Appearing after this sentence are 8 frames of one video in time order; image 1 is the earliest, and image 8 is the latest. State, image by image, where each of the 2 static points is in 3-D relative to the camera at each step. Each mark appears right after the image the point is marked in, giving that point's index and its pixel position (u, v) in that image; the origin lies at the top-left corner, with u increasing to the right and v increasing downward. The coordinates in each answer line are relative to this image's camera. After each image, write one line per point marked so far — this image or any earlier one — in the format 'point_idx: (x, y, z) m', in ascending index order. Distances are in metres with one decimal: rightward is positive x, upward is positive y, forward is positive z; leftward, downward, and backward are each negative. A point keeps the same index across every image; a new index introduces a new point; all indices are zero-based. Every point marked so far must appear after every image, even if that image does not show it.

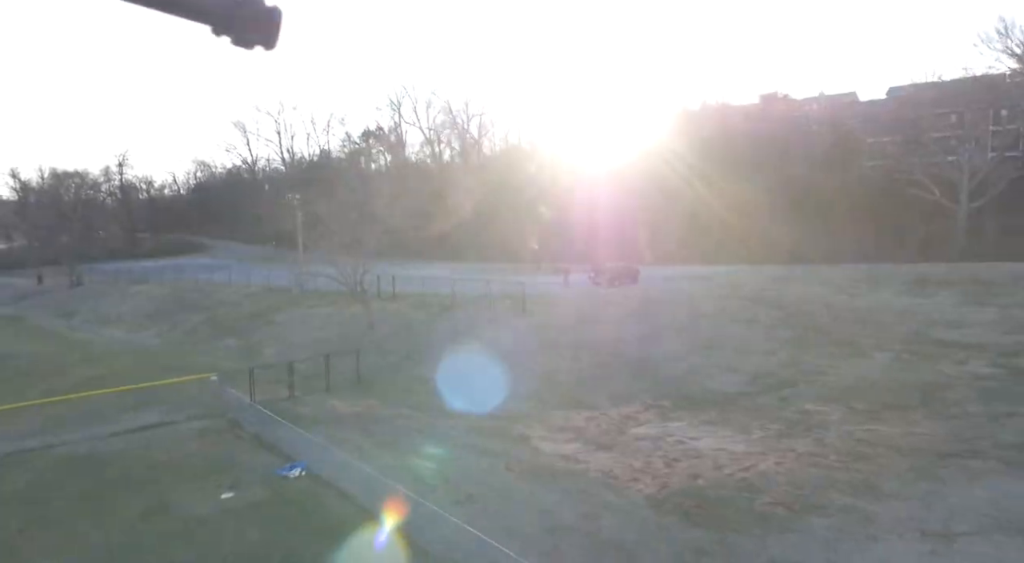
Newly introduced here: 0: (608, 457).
0: (+1.9, -3.5, +13.4) m
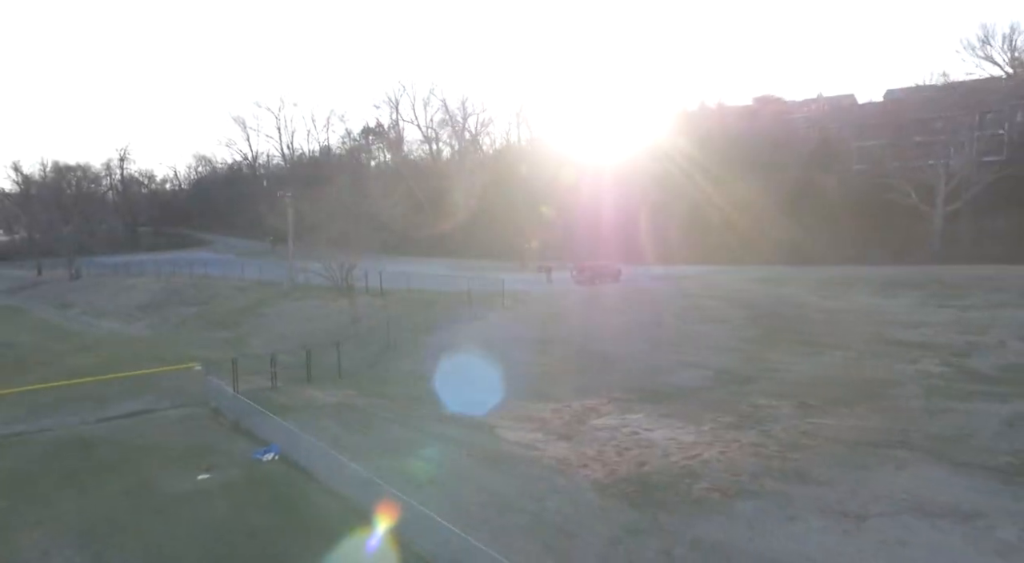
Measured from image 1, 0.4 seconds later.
0: (+1.1, -3.4, +14.2) m
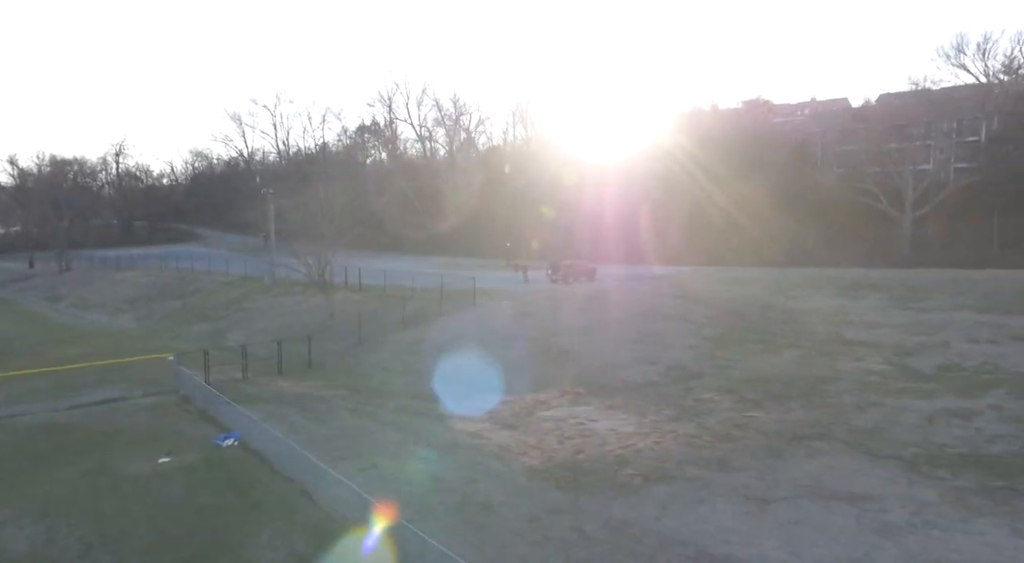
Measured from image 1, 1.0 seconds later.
0: (-0.1, -3.4, +15.0) m
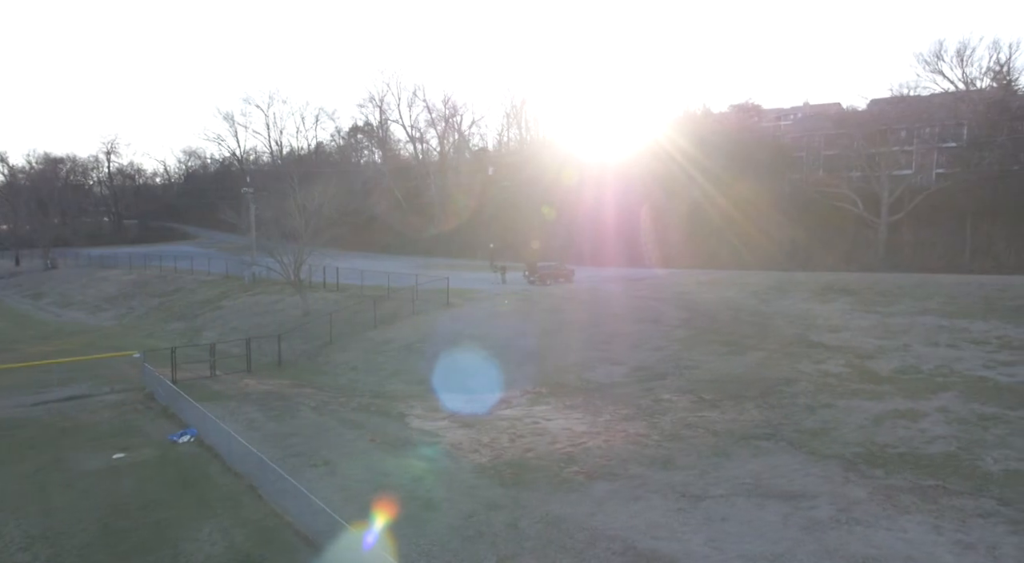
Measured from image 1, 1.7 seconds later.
0: (-1.1, -3.4, +15.2) m
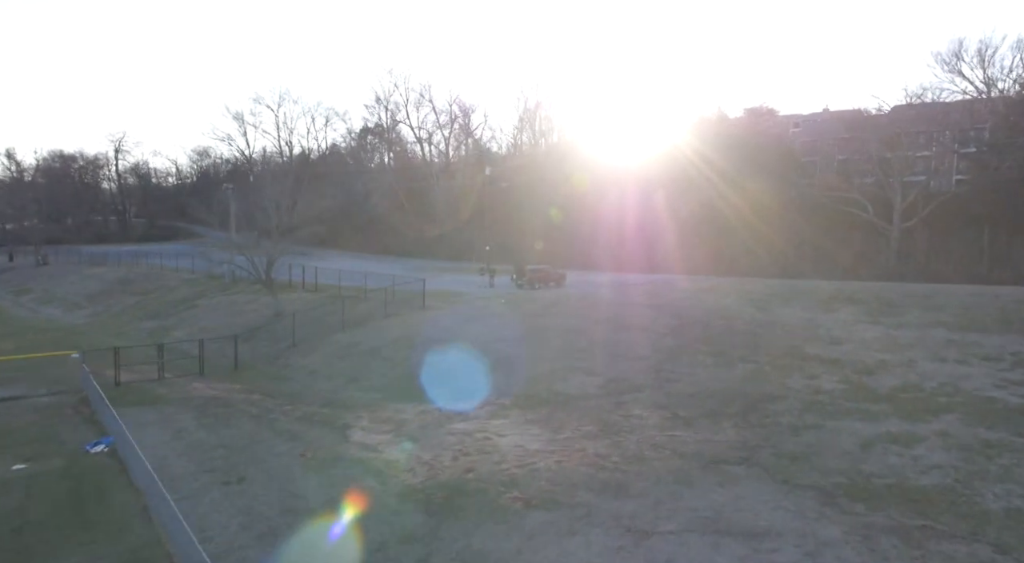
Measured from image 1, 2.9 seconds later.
0: (-2.2, -3.4, +13.8) m
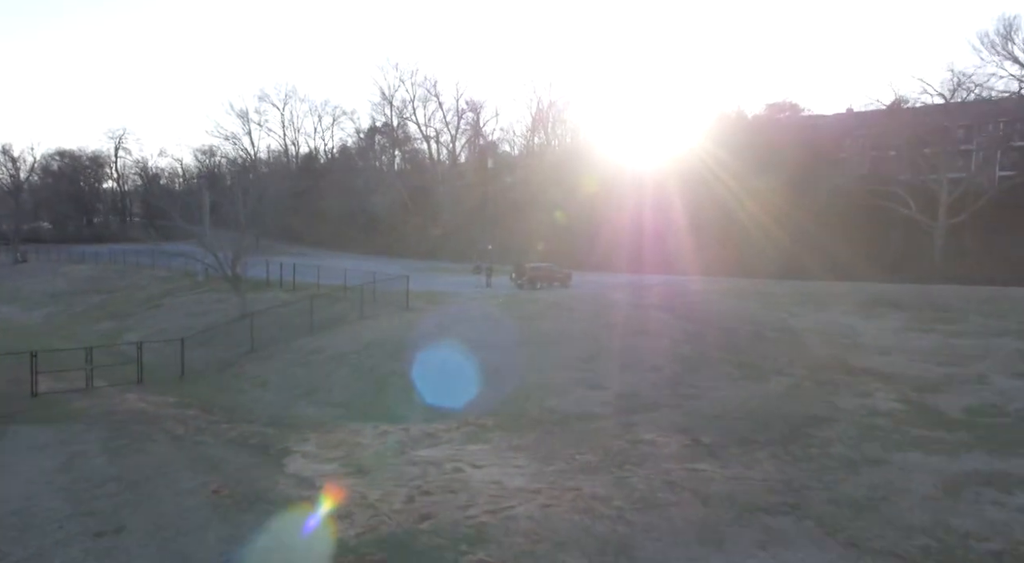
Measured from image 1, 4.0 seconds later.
0: (-2.6, -3.2, +10.8) m
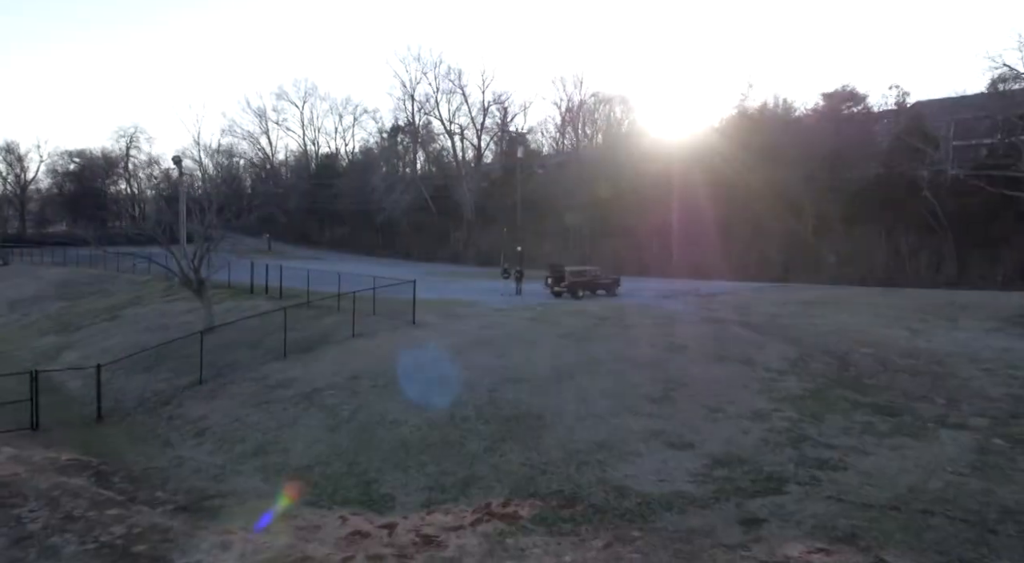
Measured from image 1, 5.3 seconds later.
0: (-2.1, -3.3, +5.8) m
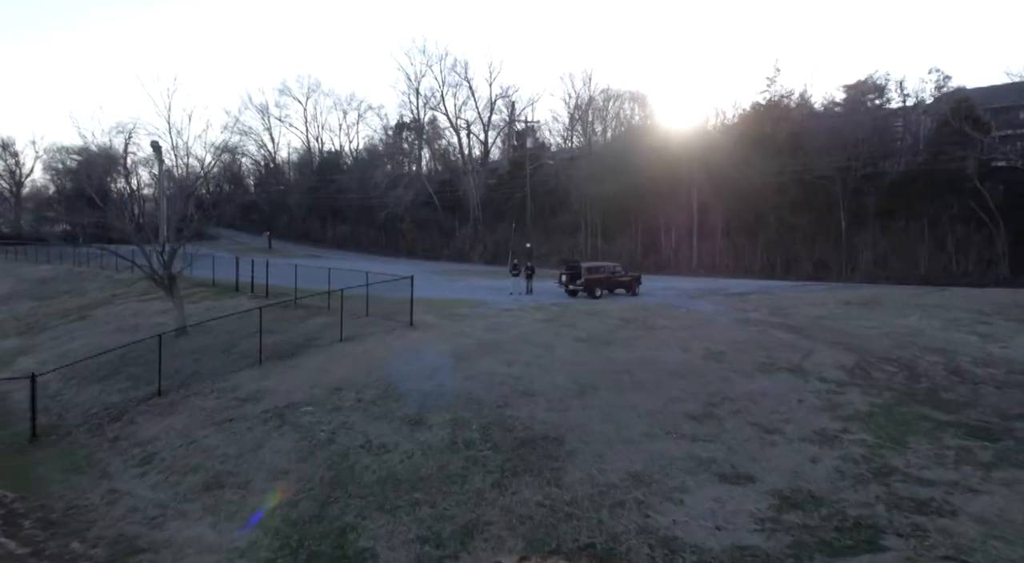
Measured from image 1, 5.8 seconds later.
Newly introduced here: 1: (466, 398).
0: (-1.9, -3.2, +3.6) m
1: (-0.7, -2.2, +11.1) m
